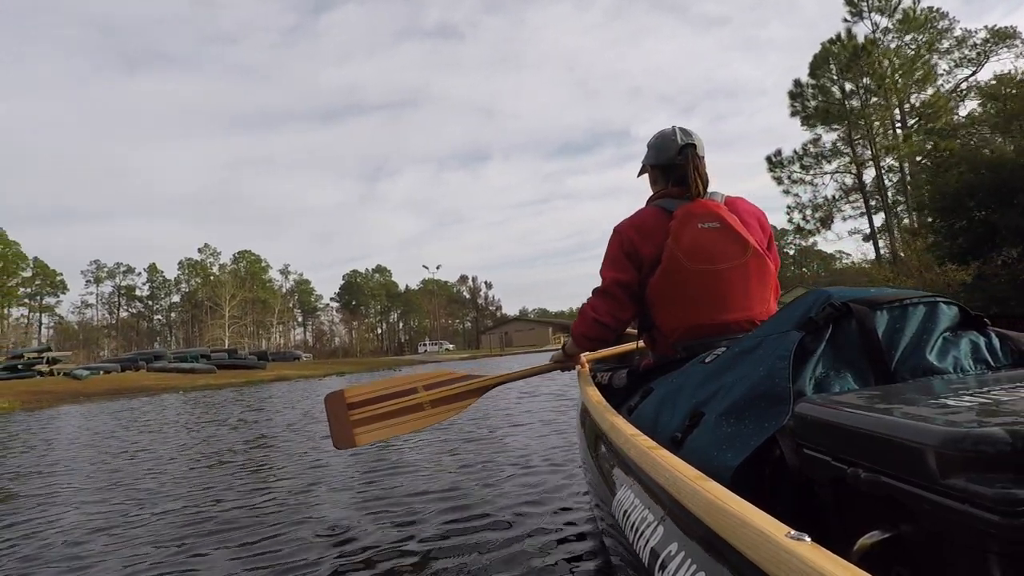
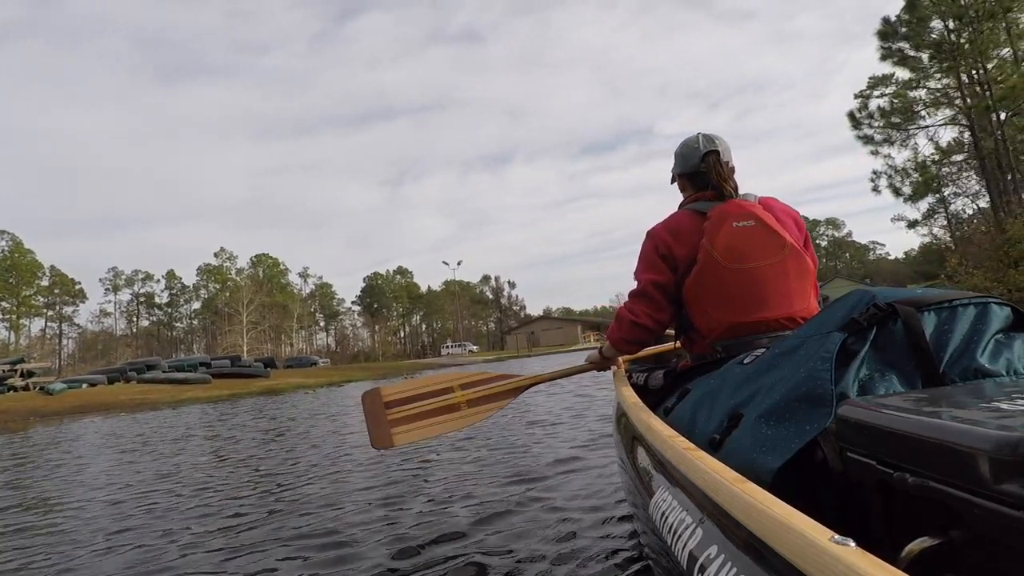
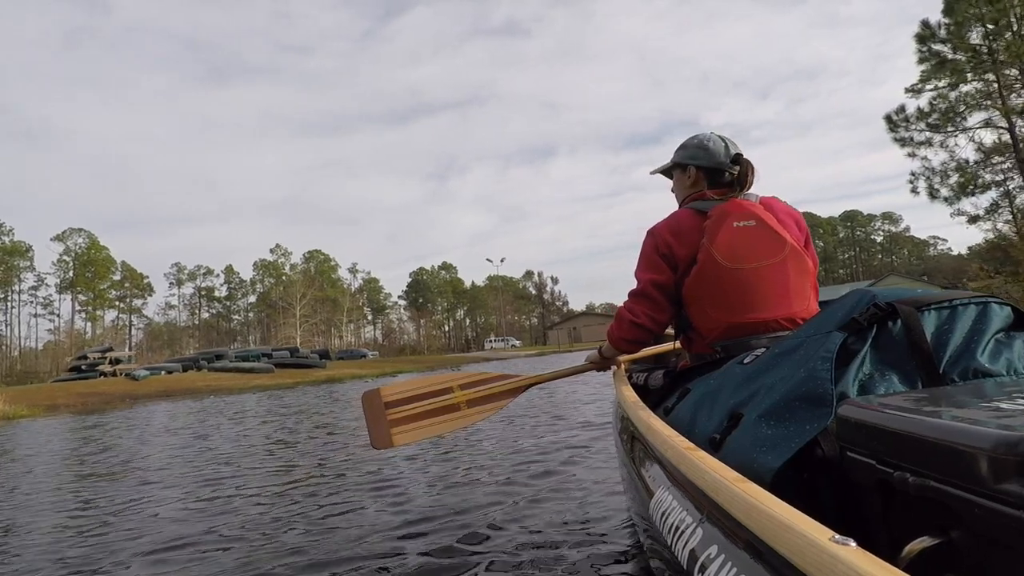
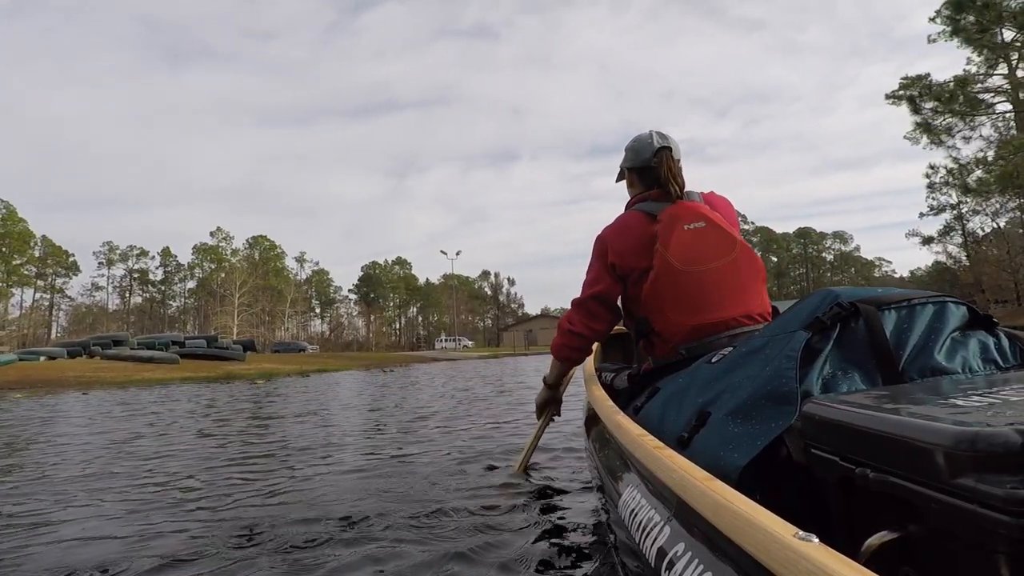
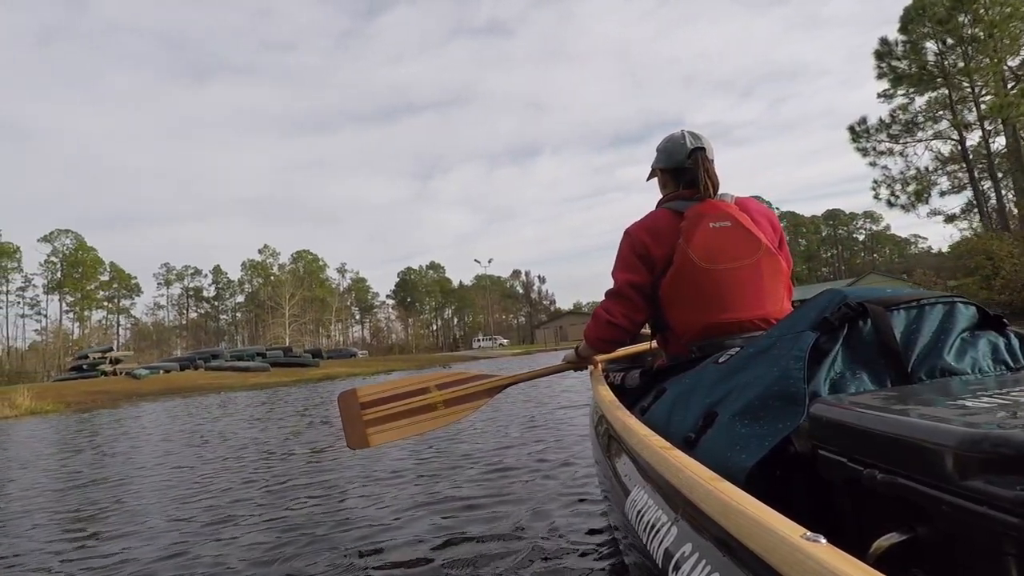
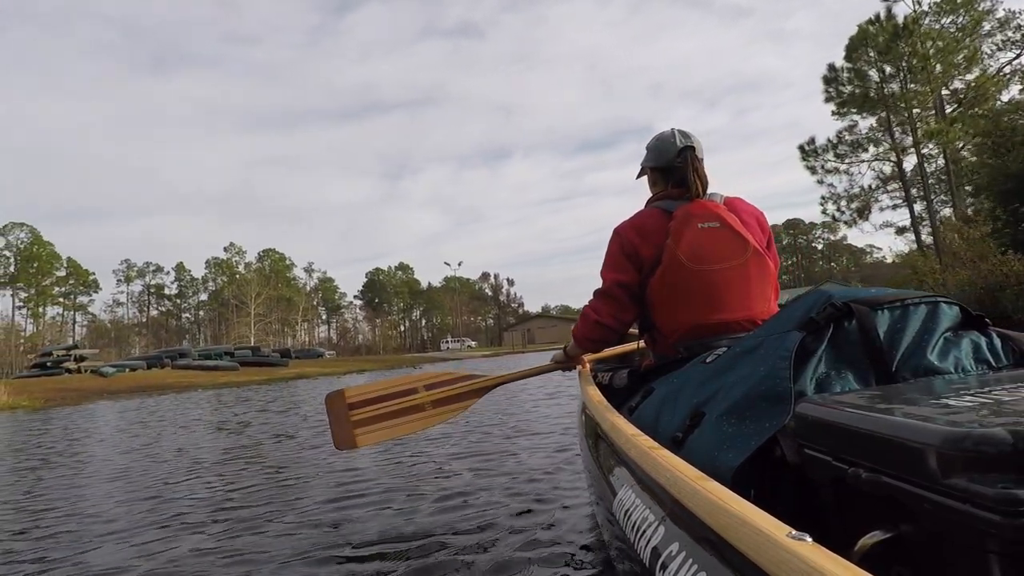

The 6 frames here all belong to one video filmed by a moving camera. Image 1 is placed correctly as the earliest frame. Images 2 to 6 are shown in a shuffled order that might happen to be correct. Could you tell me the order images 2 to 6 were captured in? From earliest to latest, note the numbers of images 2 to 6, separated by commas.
6, 5, 3, 2, 4
